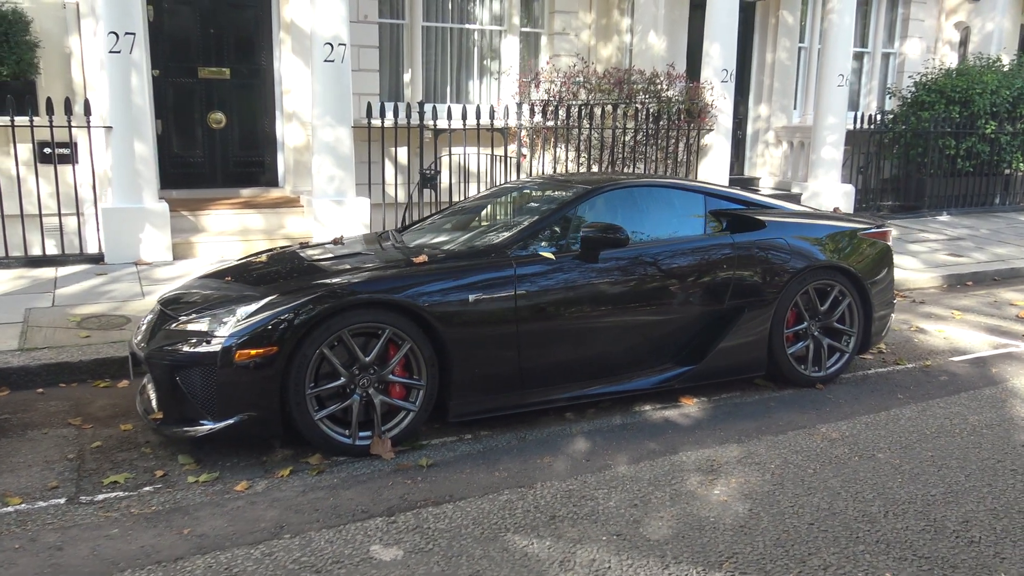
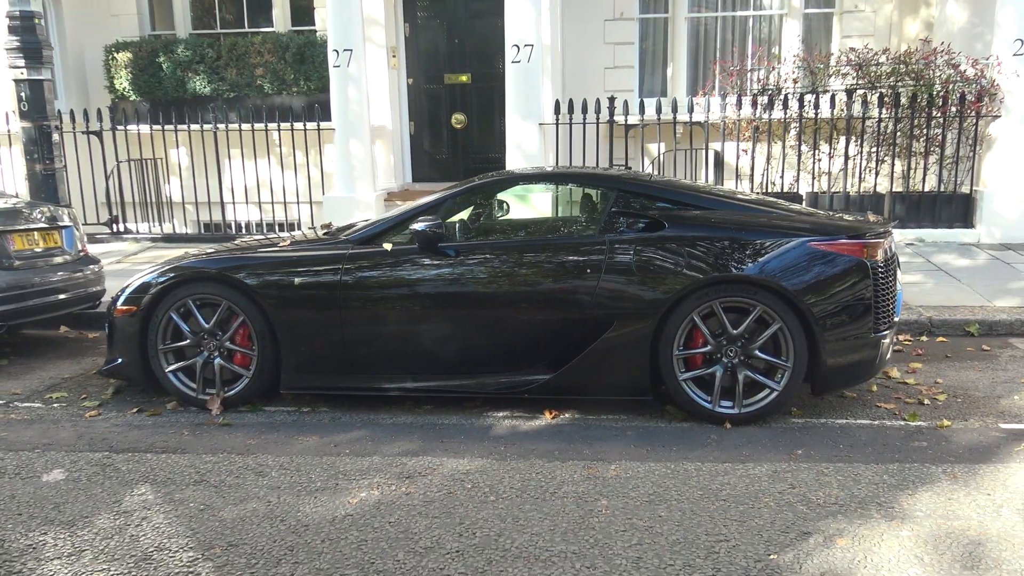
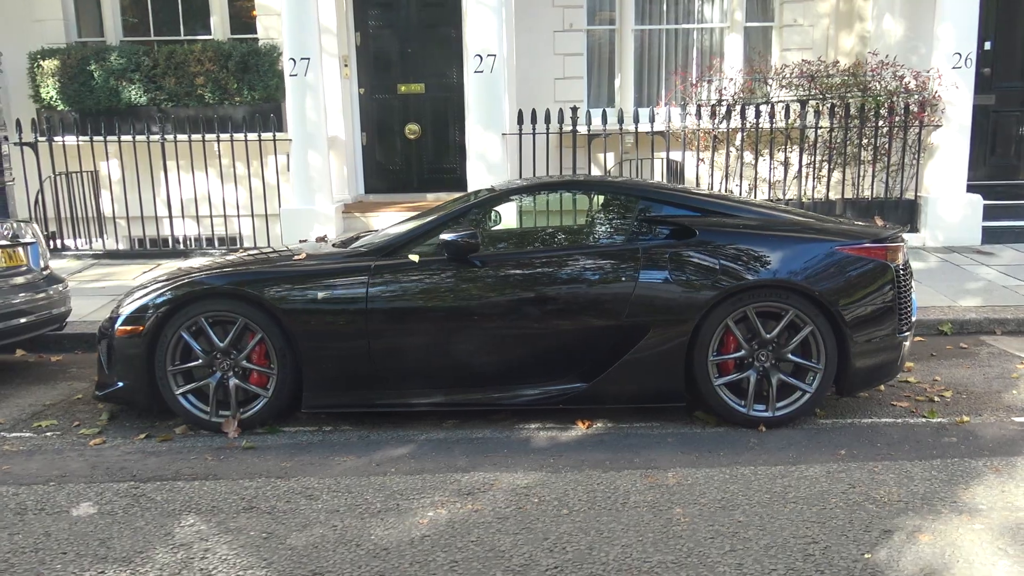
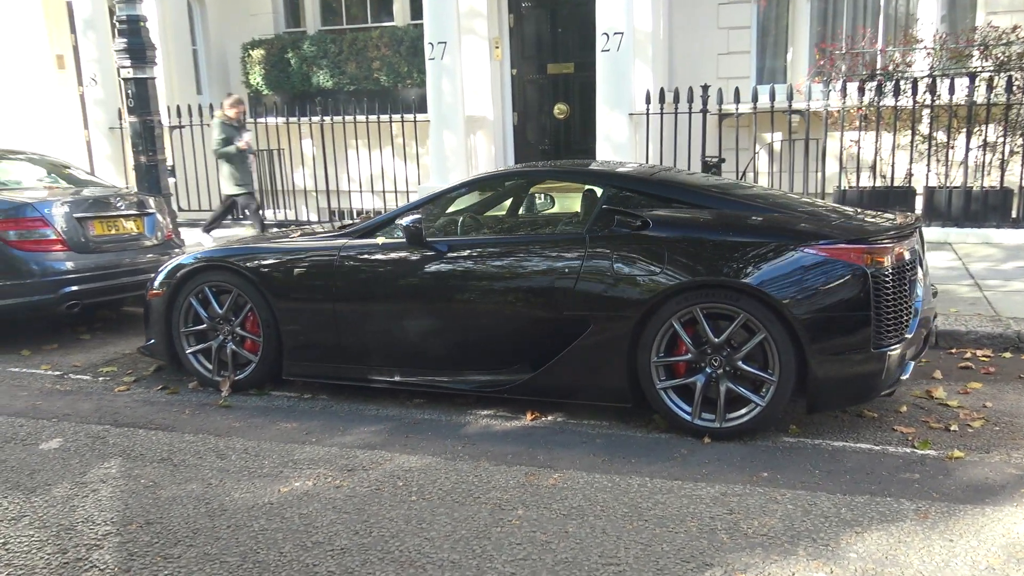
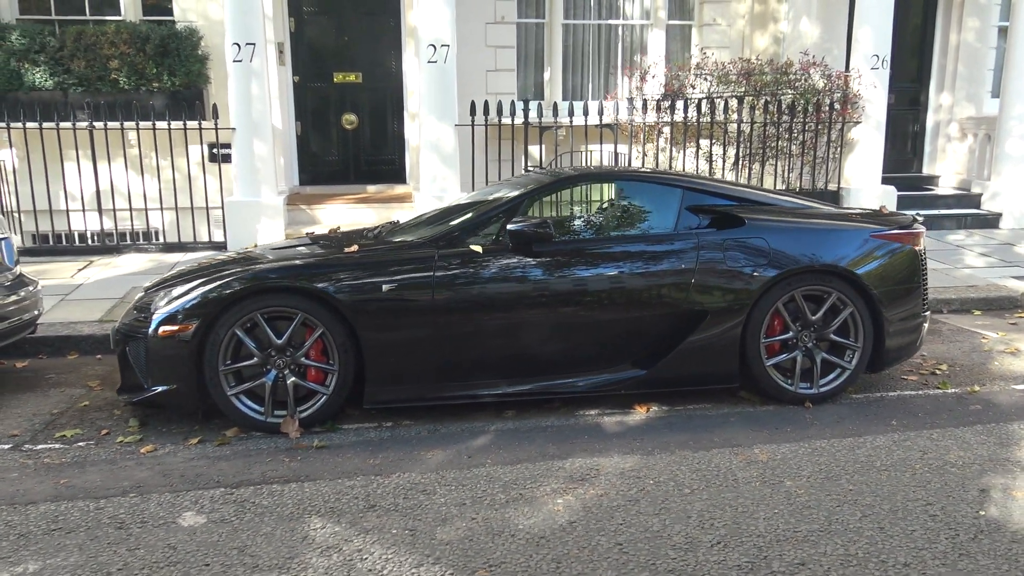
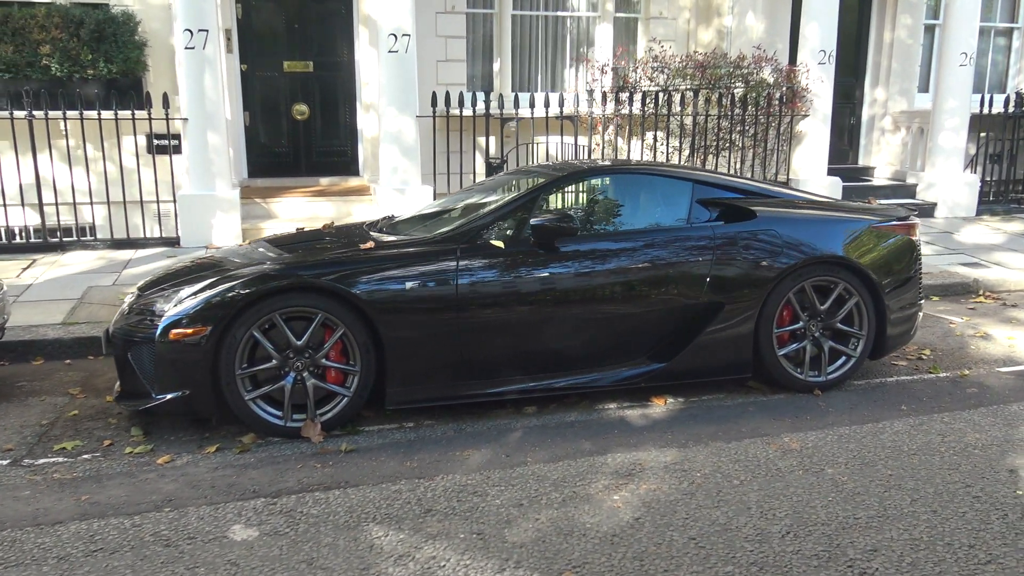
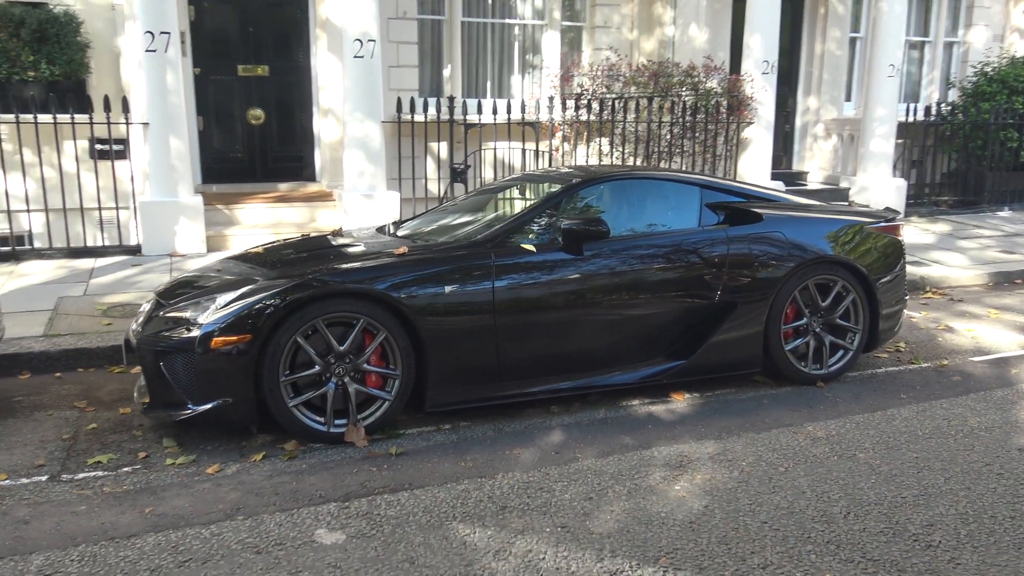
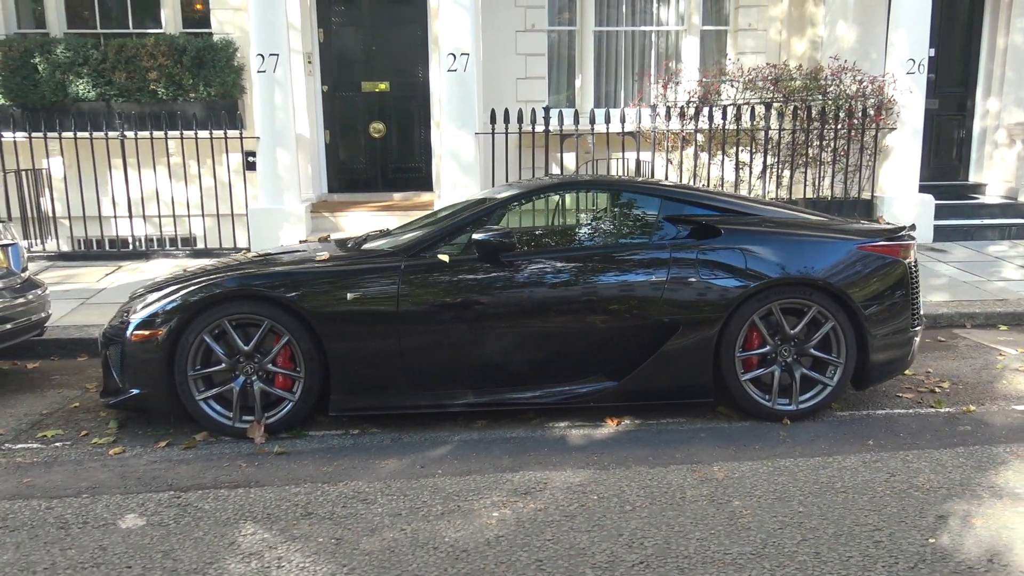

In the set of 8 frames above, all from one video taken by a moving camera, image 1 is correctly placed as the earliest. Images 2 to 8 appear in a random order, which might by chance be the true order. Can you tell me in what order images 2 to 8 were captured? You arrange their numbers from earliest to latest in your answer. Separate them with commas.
7, 6, 5, 8, 3, 2, 4
